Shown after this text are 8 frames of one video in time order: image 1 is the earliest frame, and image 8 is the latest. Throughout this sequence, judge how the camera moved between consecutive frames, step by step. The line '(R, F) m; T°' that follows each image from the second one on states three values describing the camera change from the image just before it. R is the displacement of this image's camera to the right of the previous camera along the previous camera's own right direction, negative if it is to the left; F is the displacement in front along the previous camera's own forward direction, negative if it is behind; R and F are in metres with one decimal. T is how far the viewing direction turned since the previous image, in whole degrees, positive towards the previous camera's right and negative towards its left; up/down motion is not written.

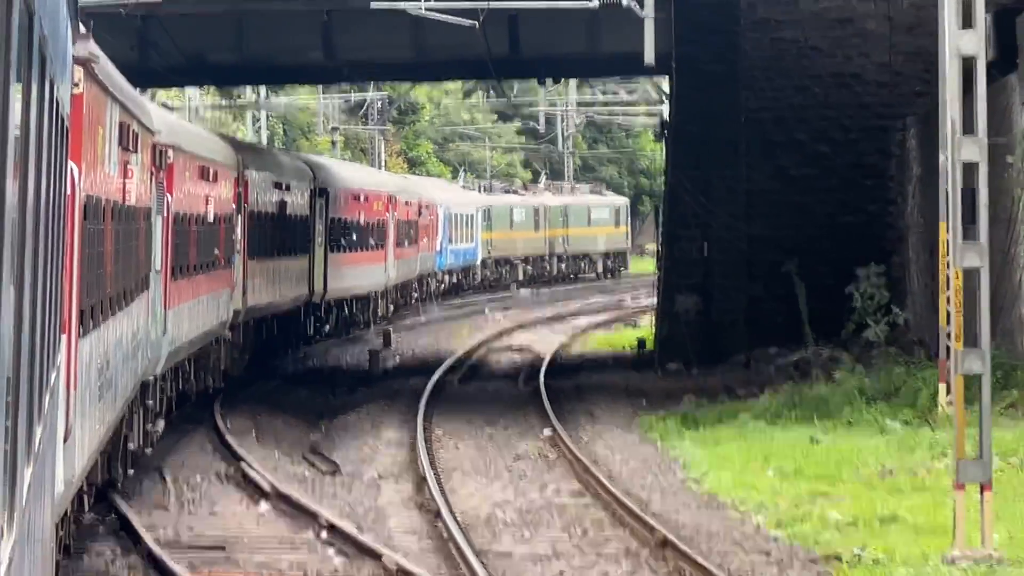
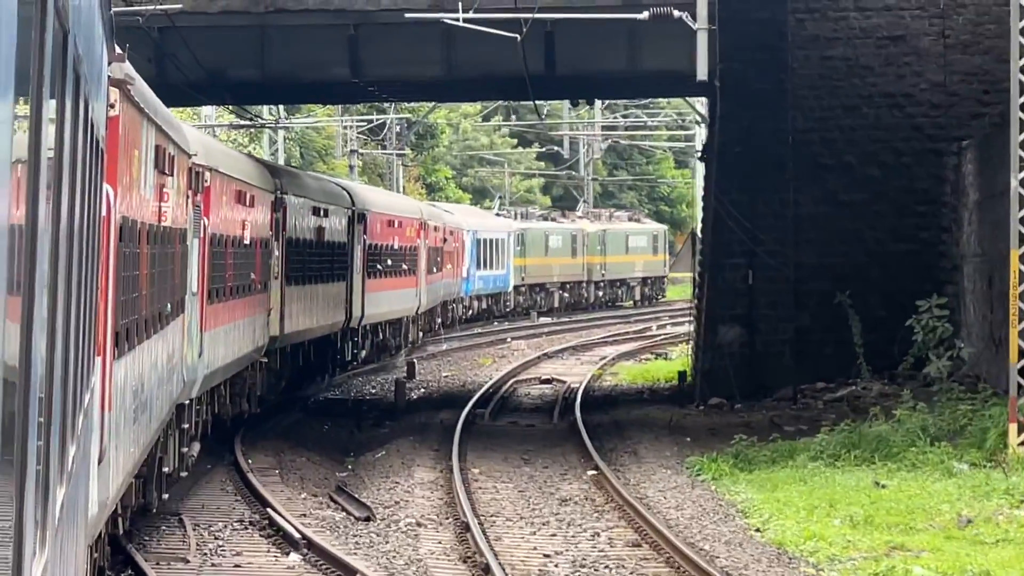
(-0.3, +0.9) m; 0°
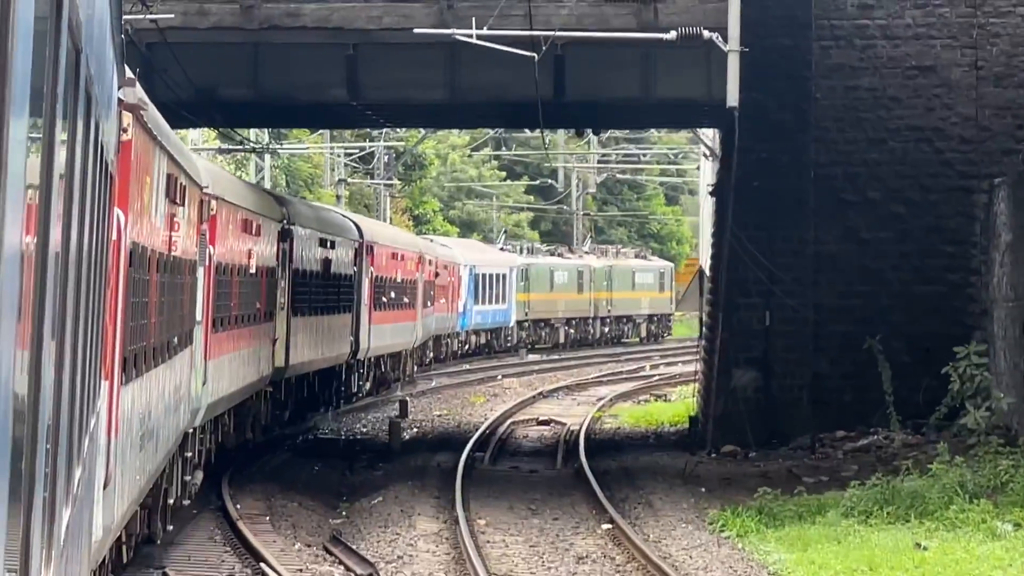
(-0.3, +1.0) m; +1°
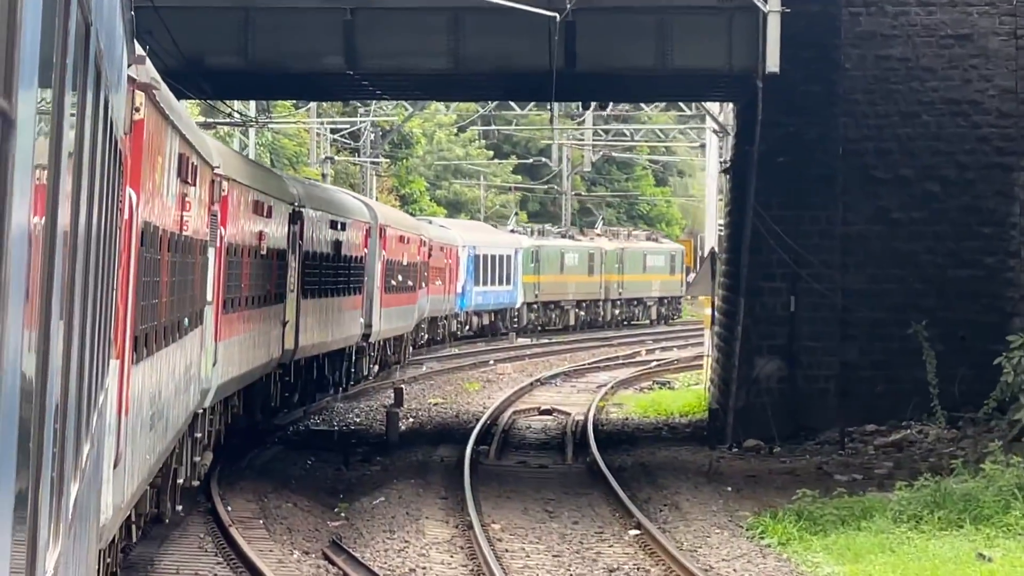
(-0.3, +1.2) m; +1°
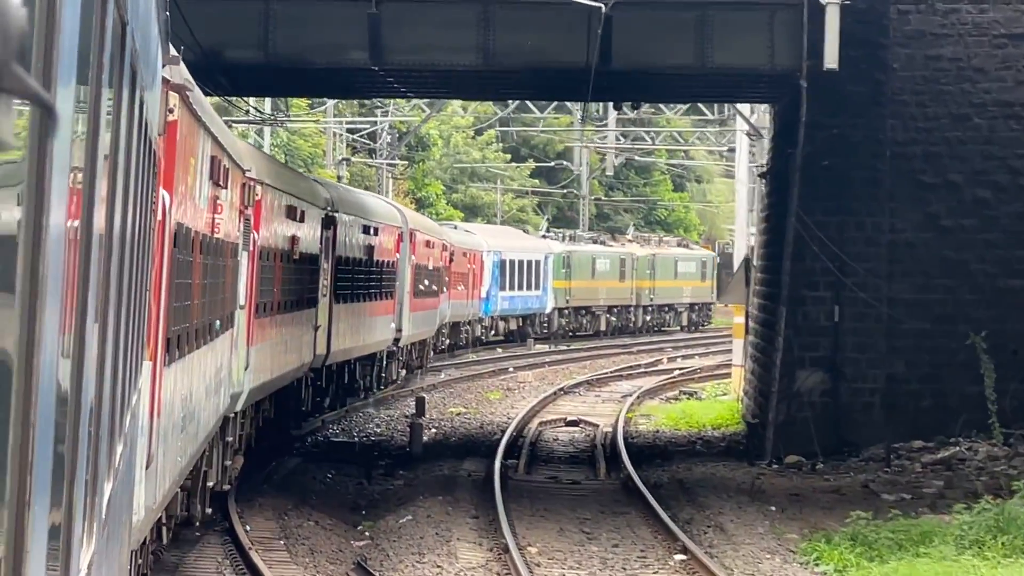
(-0.2, +0.7) m; 0°
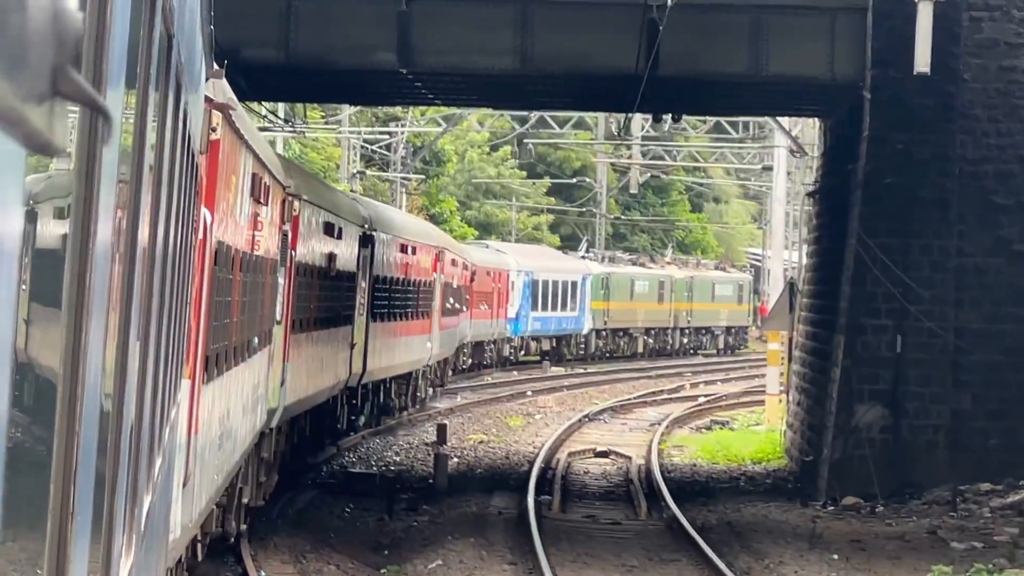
(-0.3, +1.2) m; 0°
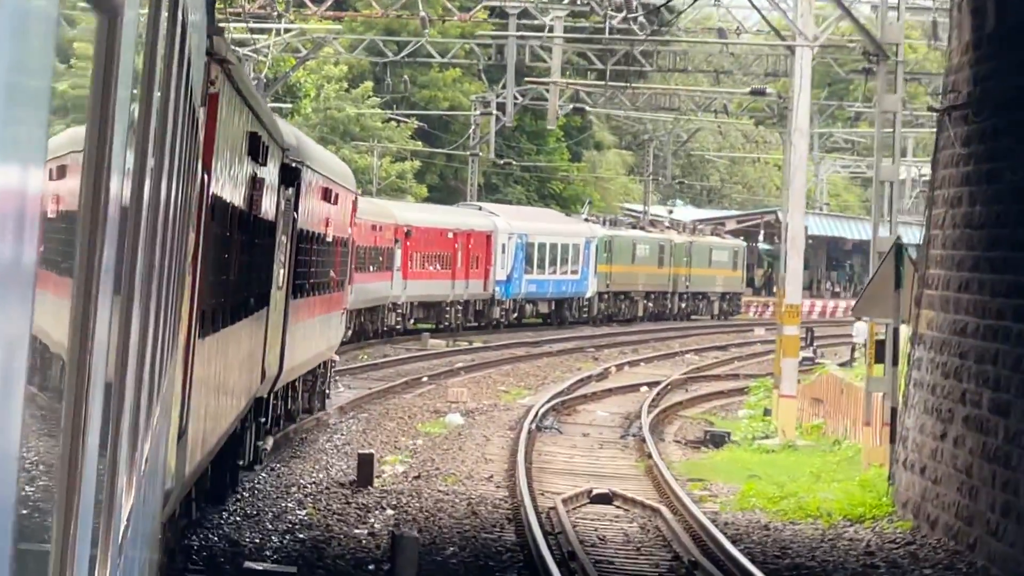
(-1.2, +6.7) m; +7°
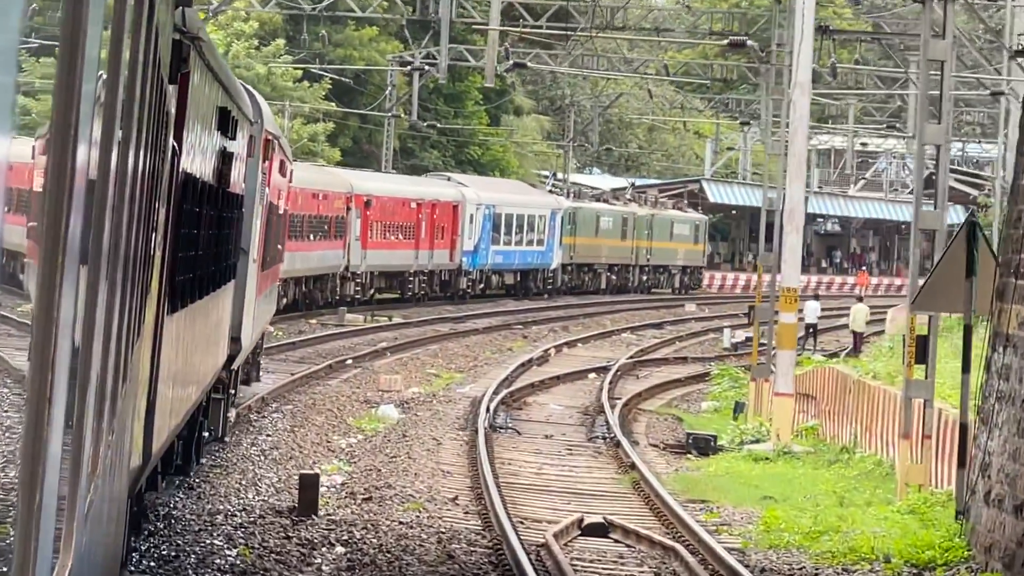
(-0.6, +2.5) m; +4°
